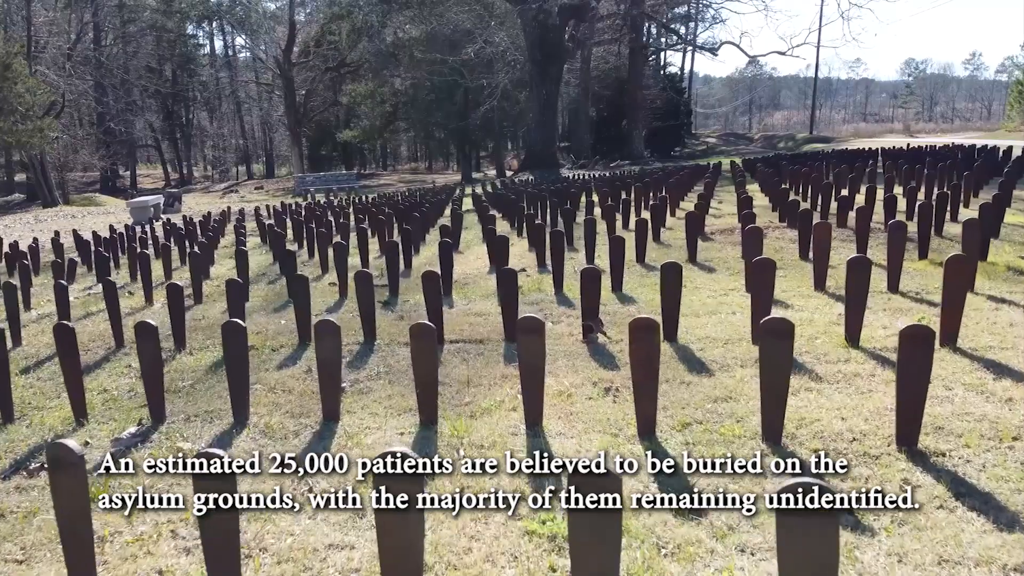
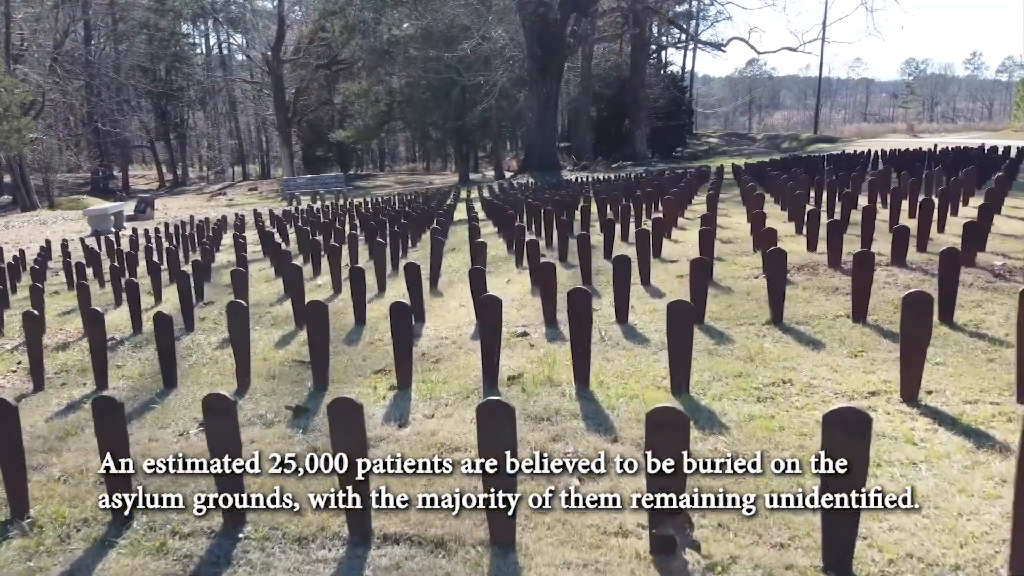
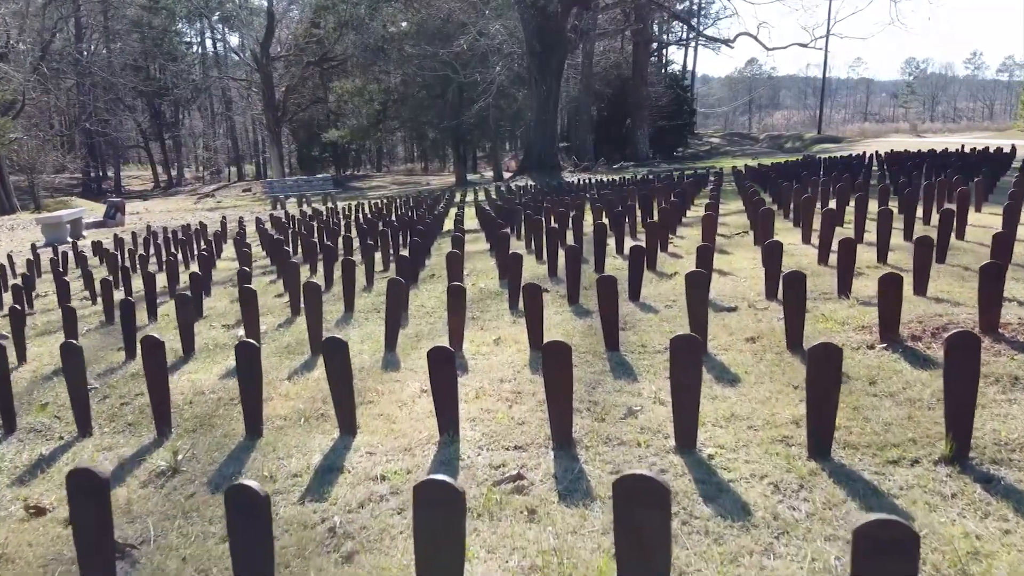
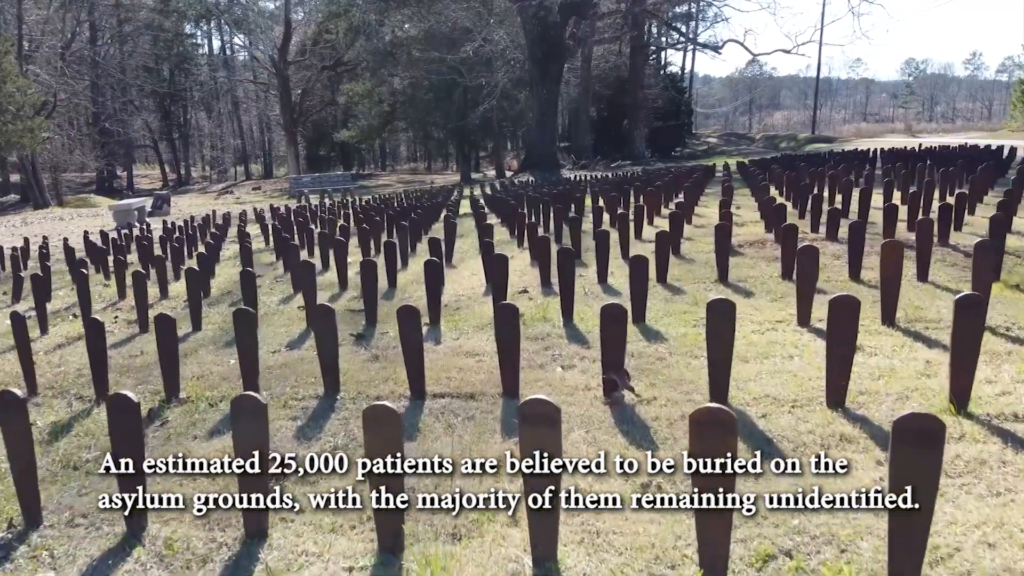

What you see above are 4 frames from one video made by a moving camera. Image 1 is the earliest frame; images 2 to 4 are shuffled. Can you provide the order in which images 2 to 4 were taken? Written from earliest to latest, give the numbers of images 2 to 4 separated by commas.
4, 2, 3
